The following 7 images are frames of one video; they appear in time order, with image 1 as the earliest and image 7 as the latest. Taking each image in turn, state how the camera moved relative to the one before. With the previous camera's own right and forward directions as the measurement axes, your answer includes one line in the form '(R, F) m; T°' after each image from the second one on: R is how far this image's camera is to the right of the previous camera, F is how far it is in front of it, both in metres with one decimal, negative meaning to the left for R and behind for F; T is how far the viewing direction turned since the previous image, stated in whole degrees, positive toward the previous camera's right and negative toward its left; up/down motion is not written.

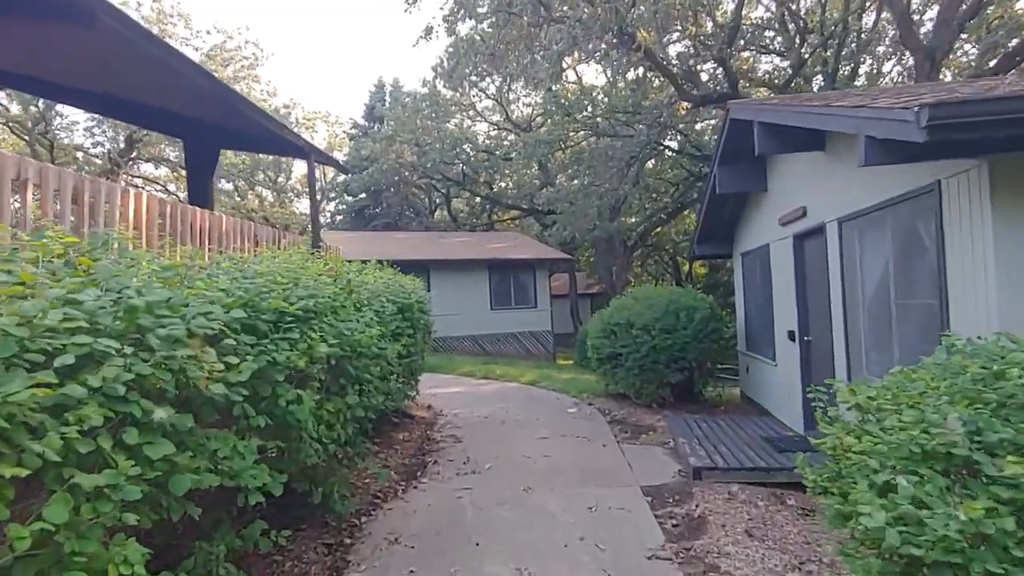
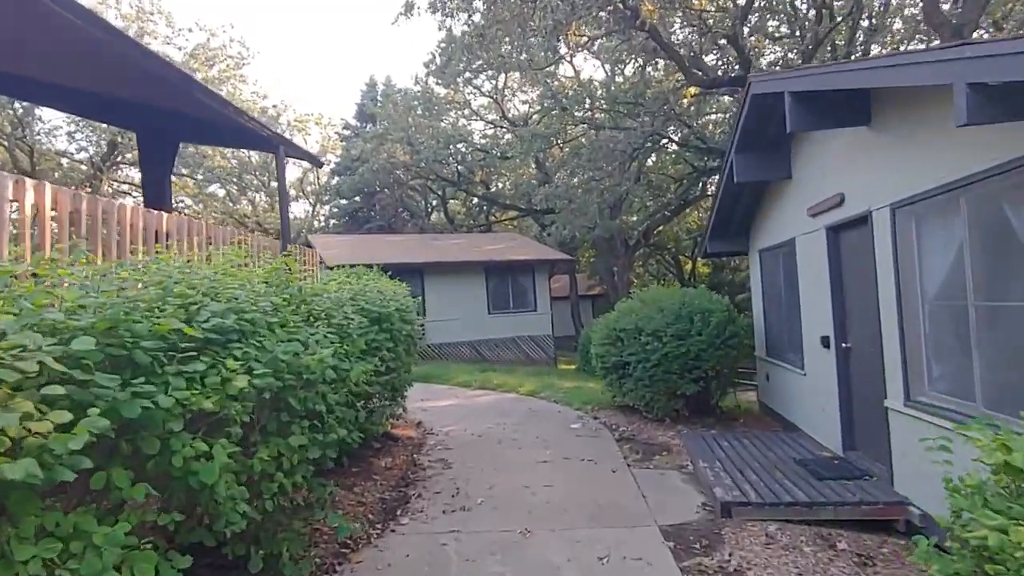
(+0.1, +0.9) m; 0°
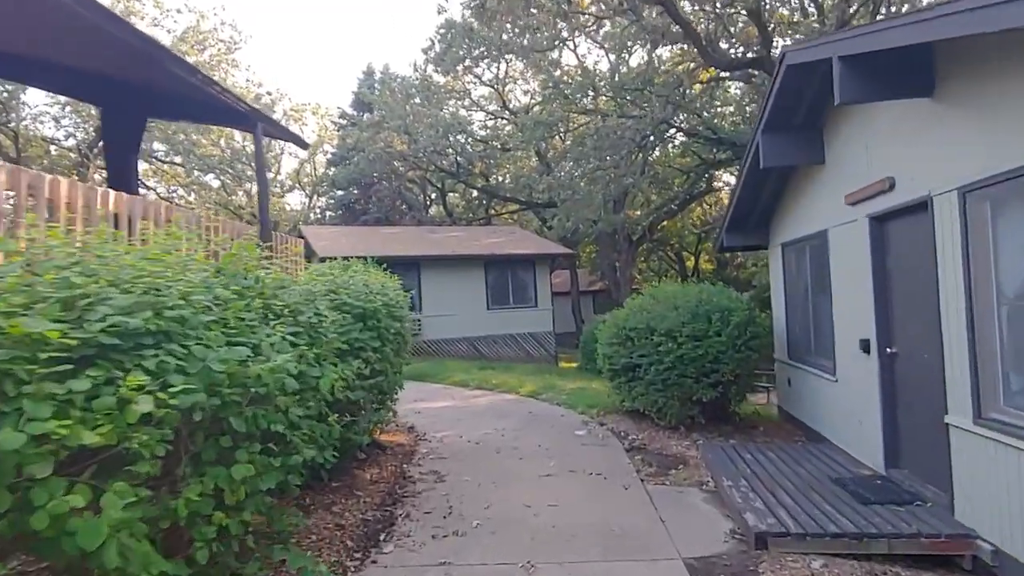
(0.0, +0.7) m; 0°
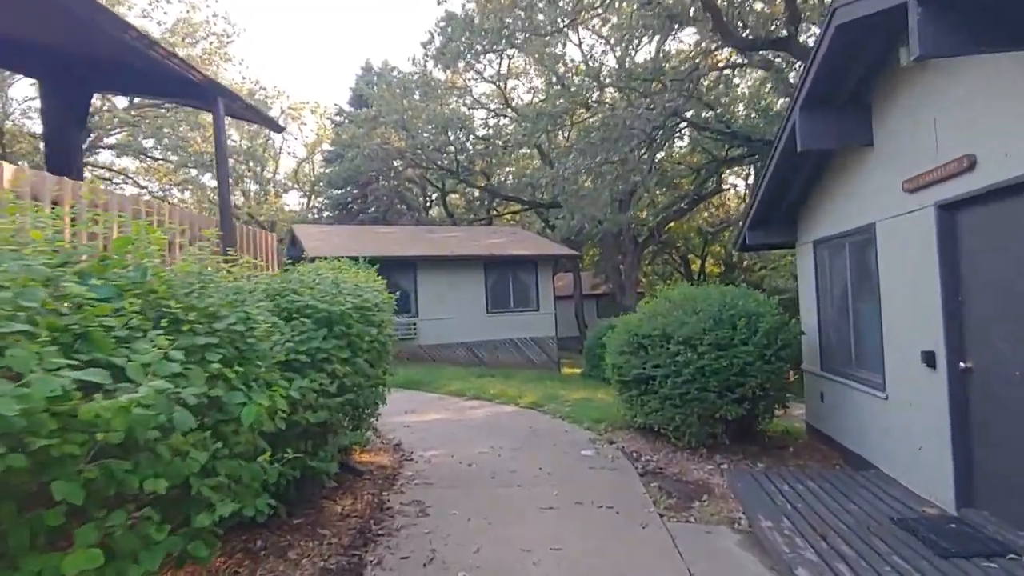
(0.0, +0.9) m; 0°
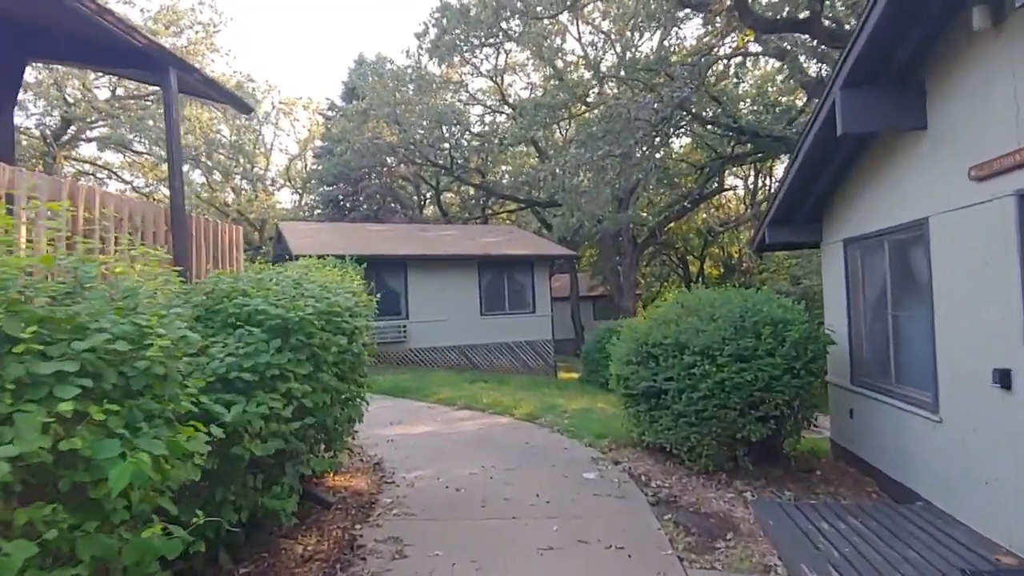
(0.0, +0.8) m; 0°
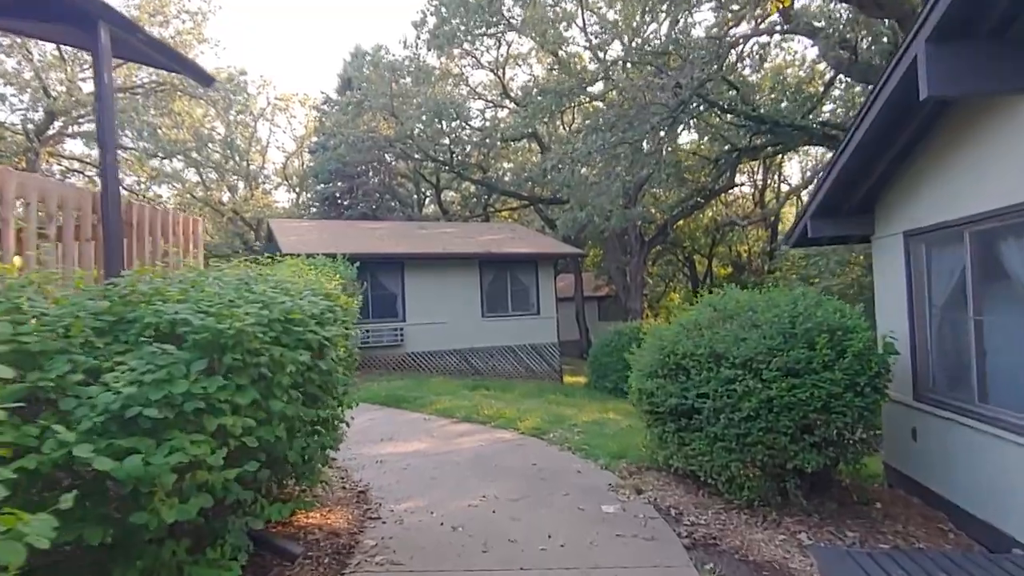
(0.0, +1.0) m; 0°
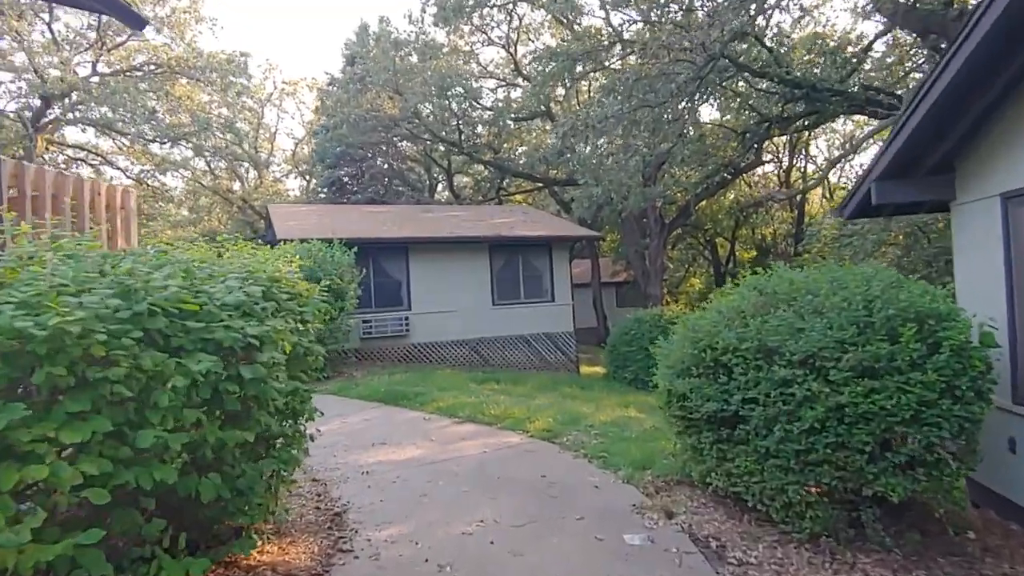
(+0.1, +1.1) m; -2°
